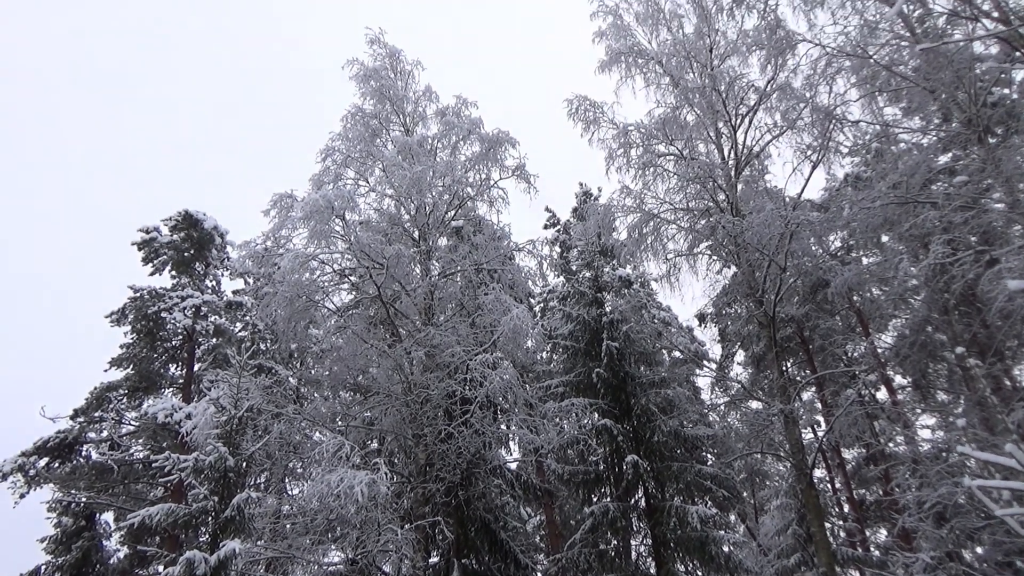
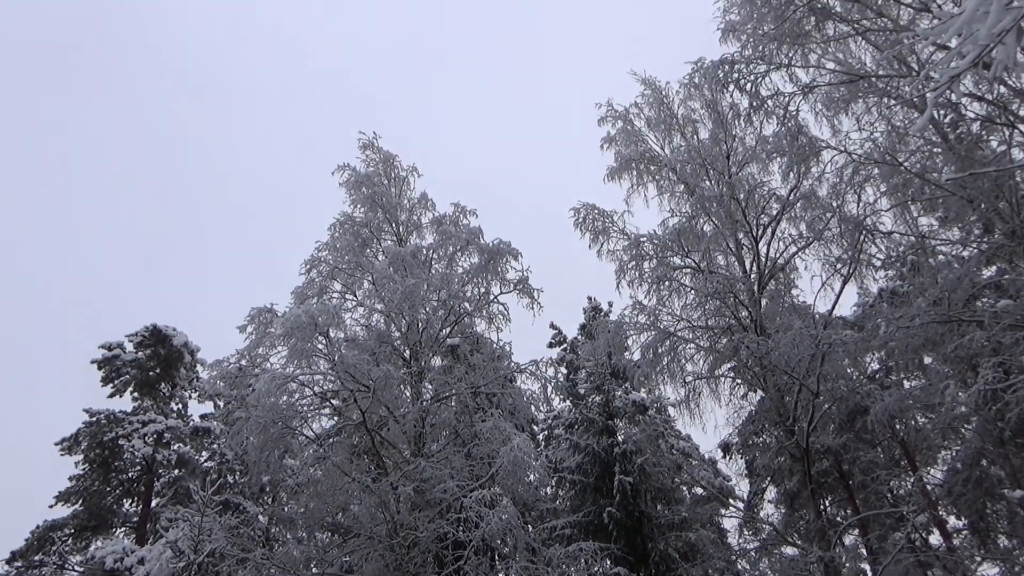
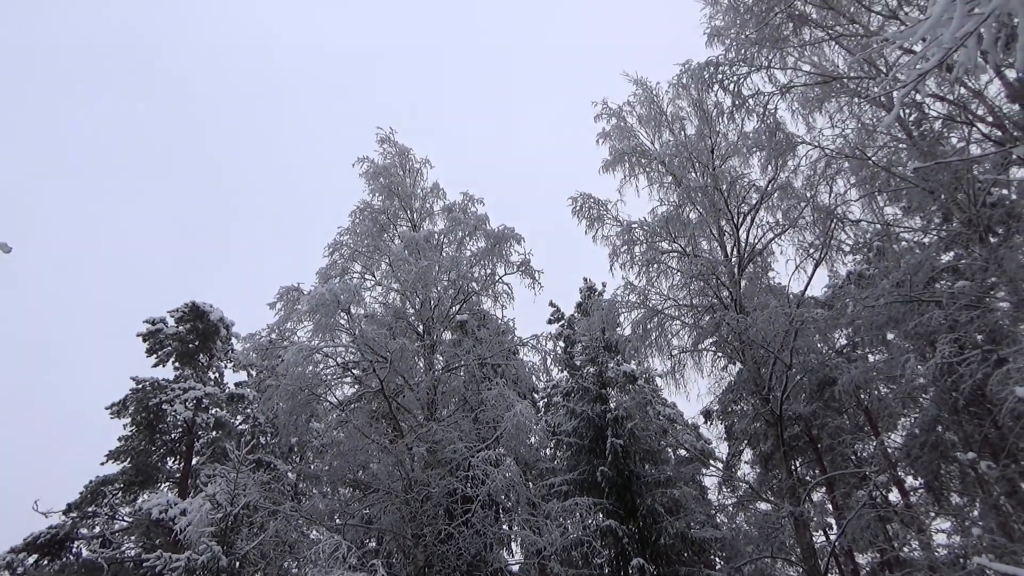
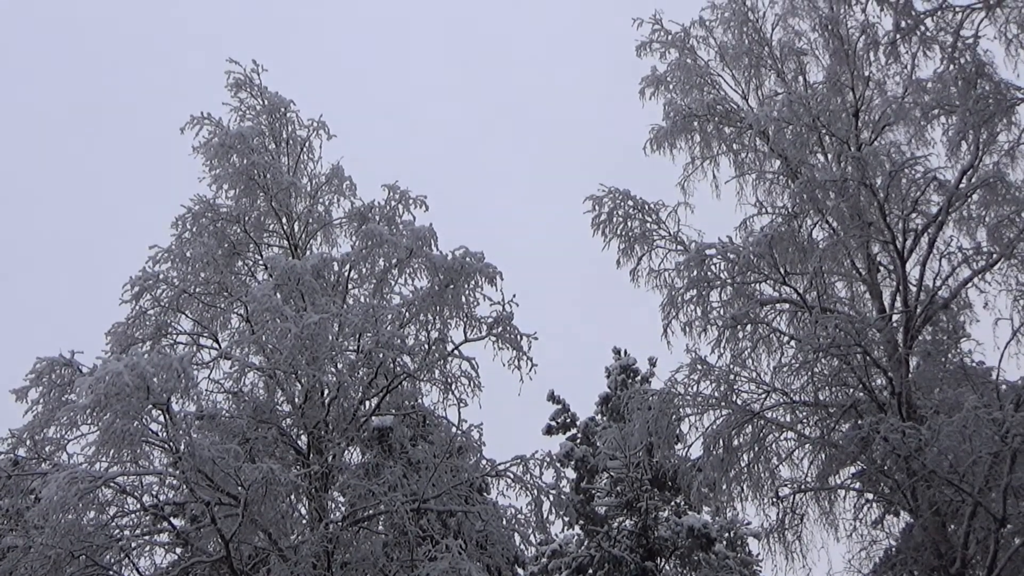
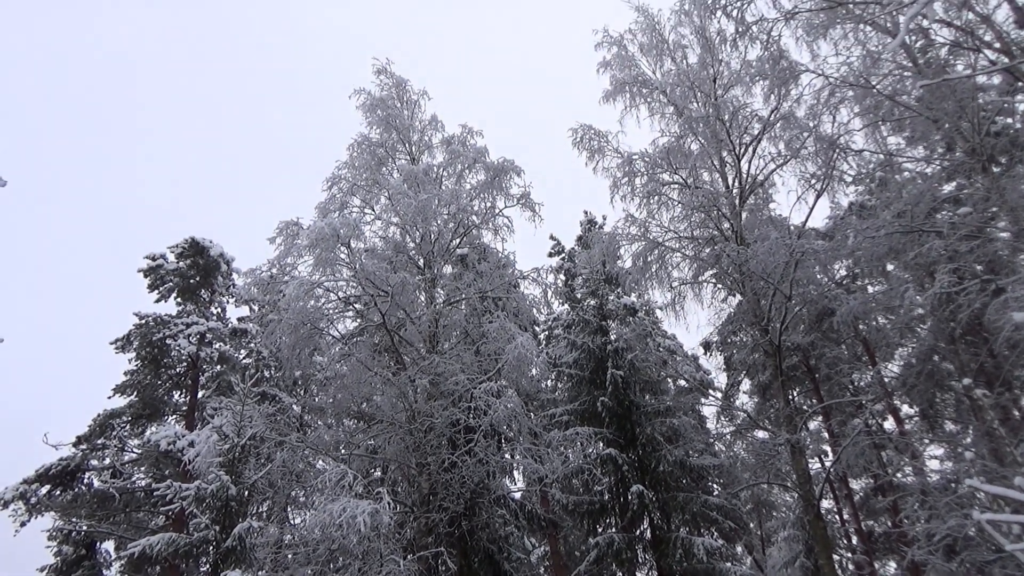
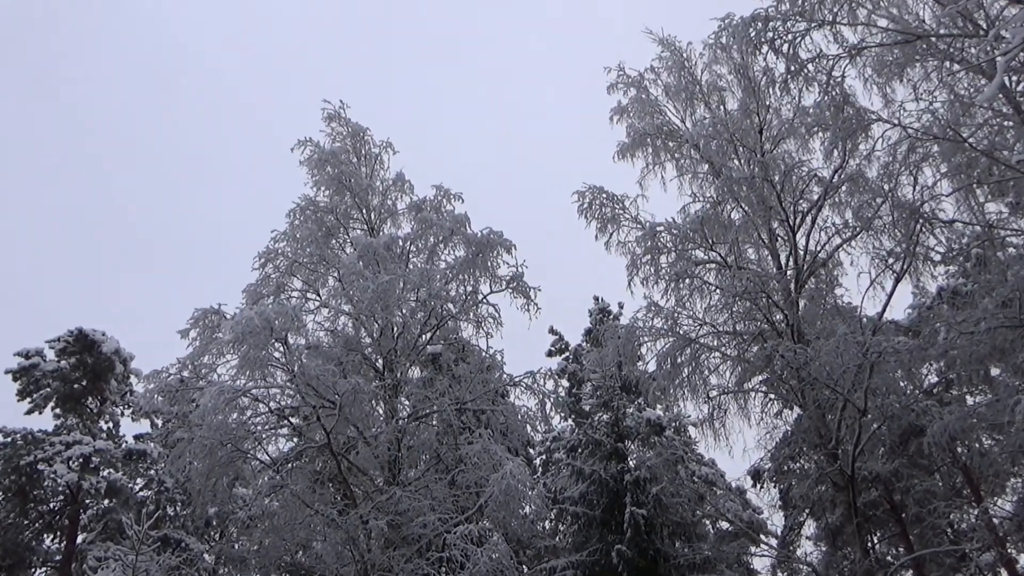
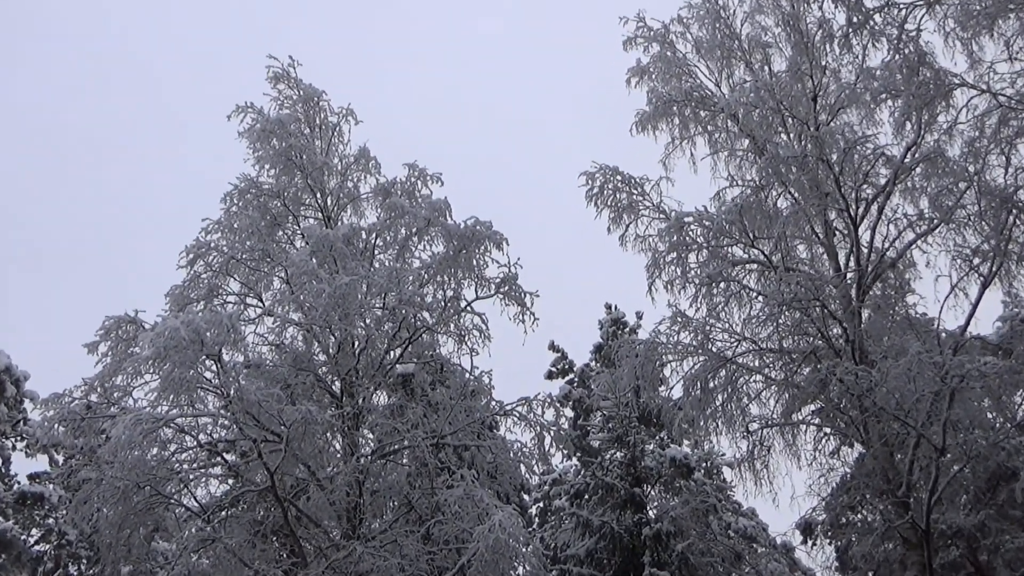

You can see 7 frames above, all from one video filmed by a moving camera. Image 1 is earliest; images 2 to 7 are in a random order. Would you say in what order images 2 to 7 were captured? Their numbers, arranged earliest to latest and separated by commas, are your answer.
5, 3, 2, 6, 7, 4
